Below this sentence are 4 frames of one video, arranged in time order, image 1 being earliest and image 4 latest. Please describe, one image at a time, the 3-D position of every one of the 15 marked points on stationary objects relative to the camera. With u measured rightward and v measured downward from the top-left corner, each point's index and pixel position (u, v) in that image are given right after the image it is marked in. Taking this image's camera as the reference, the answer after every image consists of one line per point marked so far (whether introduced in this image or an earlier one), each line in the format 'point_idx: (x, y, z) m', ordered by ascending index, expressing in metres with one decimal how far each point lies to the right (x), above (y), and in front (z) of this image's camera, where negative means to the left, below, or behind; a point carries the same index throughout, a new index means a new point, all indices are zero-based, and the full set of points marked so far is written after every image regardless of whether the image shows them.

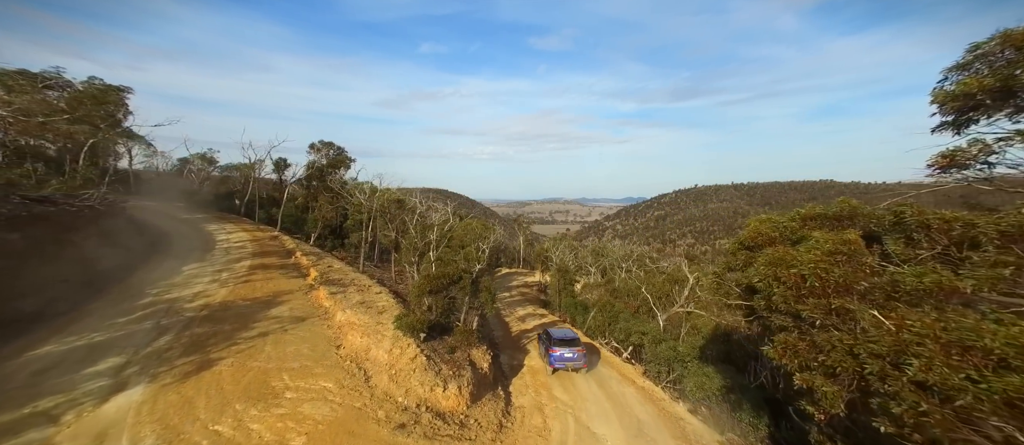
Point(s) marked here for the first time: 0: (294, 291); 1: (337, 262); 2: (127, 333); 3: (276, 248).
0: (-7.5, -2.4, +14.2) m
1: (-8.2, -1.9, +19.1) m
2: (-8.0, -2.3, +8.5) m
3: (-10.9, -1.2, +19.1) m
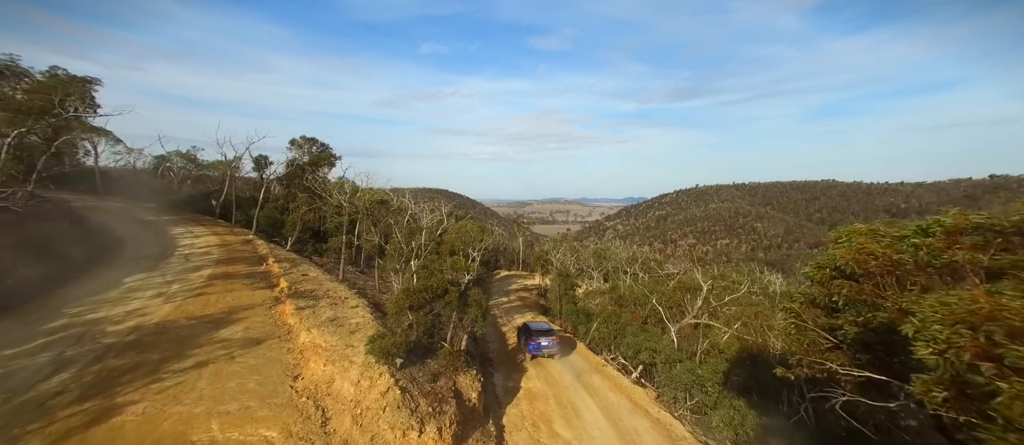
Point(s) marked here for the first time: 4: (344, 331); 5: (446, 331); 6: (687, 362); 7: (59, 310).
0: (-7.7, -2.5, +12.4) m
1: (-8.3, -2.0, +17.2) m
2: (-8.1, -2.4, +6.7) m
3: (-11.1, -1.3, +17.3) m
4: (-4.6, -3.0, +11.3) m
5: (-2.0, -3.3, +12.4) m
6: (+5.7, -4.5, +13.3) m
7: (-9.9, -1.9, +9.0) m
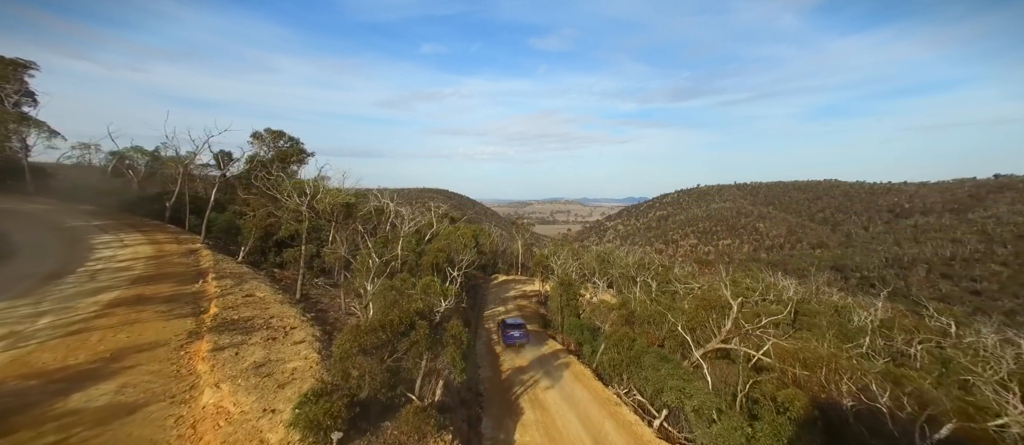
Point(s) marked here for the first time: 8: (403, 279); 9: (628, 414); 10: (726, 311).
0: (-7.9, -2.8, +9.3) m
1: (-8.6, -2.3, +14.2) m
2: (-8.4, -2.7, +3.6) m
3: (-11.3, -1.6, +14.2) m
4: (-4.8, -3.2, +8.2) m
5: (-2.2, -3.5, +9.3) m
6: (+5.4, -4.8, +10.2) m
7: (-10.1, -2.2, +5.9) m
8: (-3.9, -2.1, +14.3) m
9: (+3.9, -6.4, +13.9) m
10: (+9.1, -3.8, +17.6) m
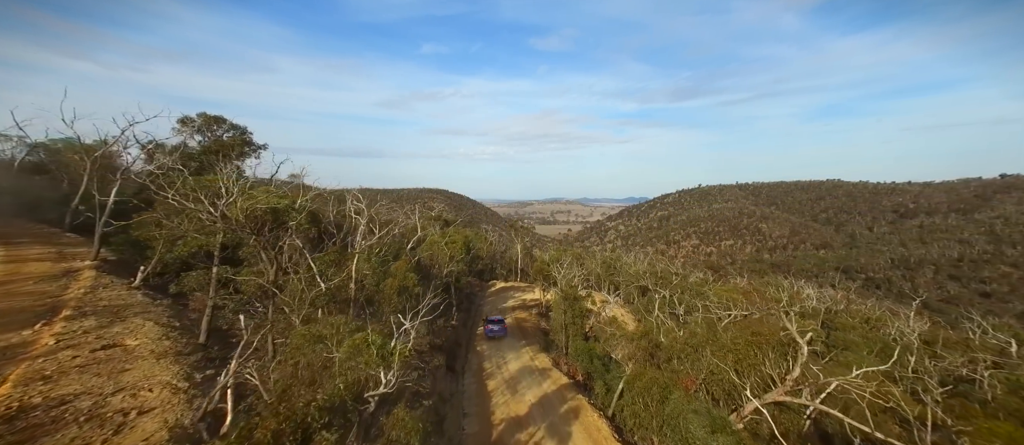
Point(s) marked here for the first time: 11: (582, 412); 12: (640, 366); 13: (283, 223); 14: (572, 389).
0: (-8.2, -3.1, +5.0) m
1: (-8.8, -2.6, +9.9) m
2: (-8.6, -3.0, -0.7) m
3: (-11.6, -1.9, +9.9) m
4: (-5.1, -3.5, +3.9) m
5: (-2.5, -3.8, +5.0) m
6: (+5.2, -5.1, +5.9) m
7: (-10.4, -2.5, +1.6) m
8: (-4.1, -2.4, +9.9) m
9: (+3.7, -6.7, +9.6) m
10: (+8.9, -4.1, +13.2) m
11: (+2.8, -7.4, +16.1) m
12: (+4.9, -5.3, +16.1) m
13: (-6.8, 0.0, +12.4) m
14: (+2.7, -7.7, +19.1) m
